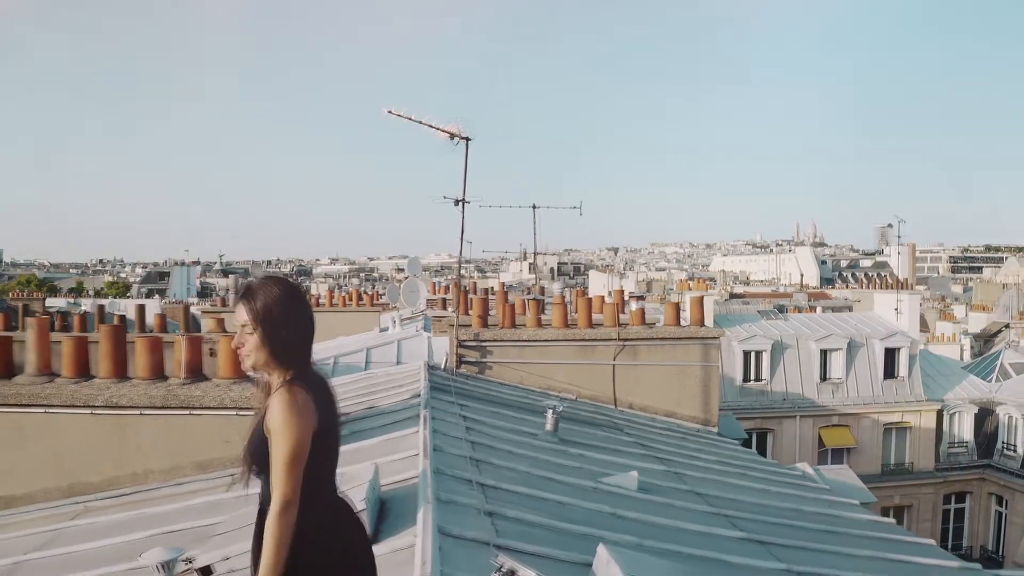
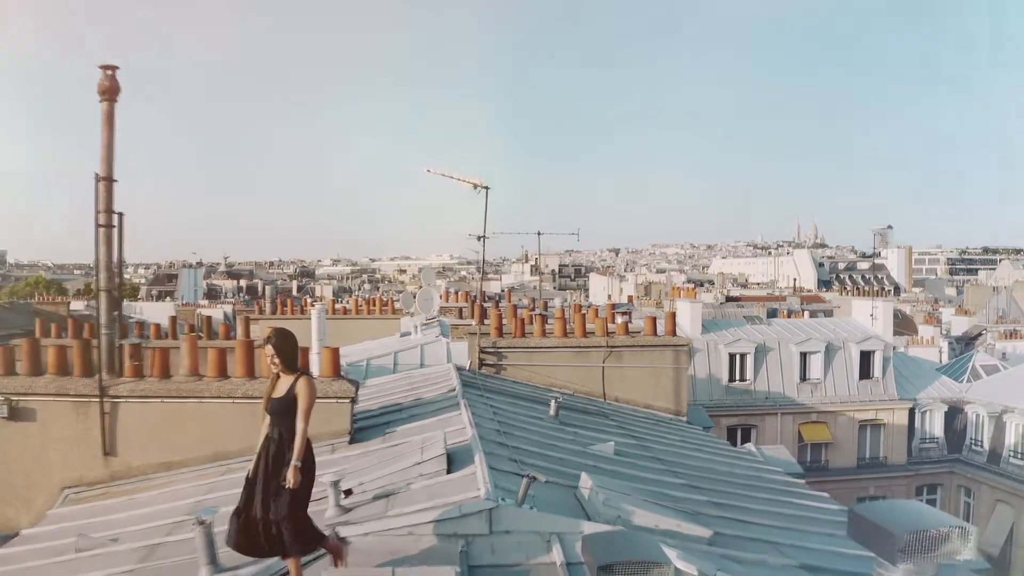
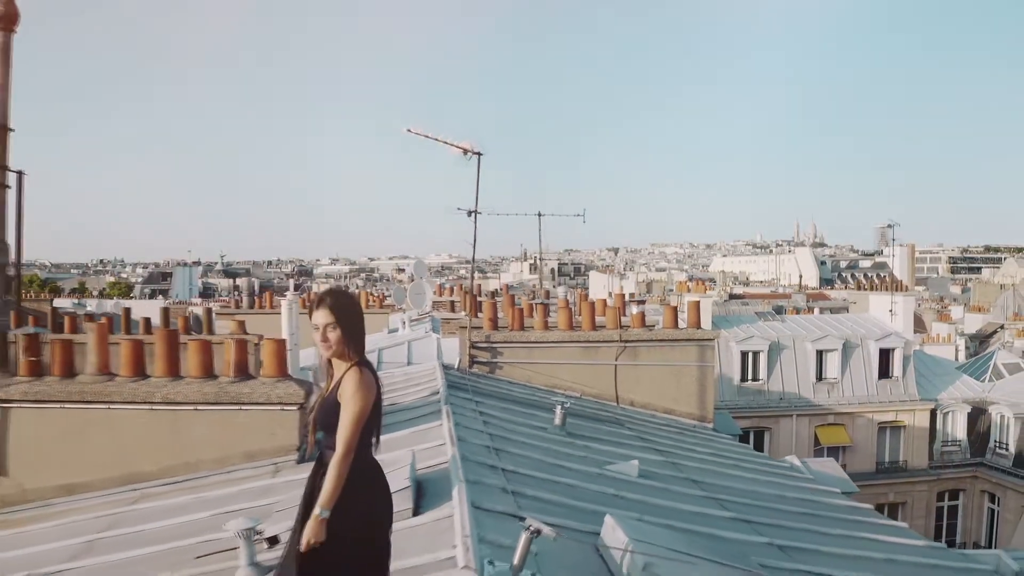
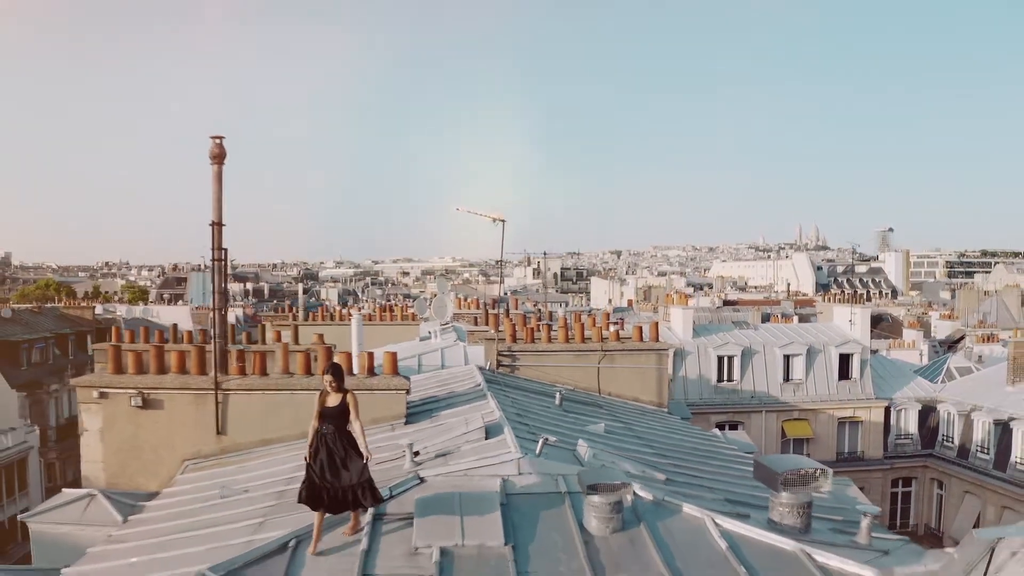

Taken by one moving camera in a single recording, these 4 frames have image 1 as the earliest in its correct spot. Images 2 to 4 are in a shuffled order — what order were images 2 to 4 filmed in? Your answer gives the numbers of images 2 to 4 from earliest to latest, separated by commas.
3, 2, 4
